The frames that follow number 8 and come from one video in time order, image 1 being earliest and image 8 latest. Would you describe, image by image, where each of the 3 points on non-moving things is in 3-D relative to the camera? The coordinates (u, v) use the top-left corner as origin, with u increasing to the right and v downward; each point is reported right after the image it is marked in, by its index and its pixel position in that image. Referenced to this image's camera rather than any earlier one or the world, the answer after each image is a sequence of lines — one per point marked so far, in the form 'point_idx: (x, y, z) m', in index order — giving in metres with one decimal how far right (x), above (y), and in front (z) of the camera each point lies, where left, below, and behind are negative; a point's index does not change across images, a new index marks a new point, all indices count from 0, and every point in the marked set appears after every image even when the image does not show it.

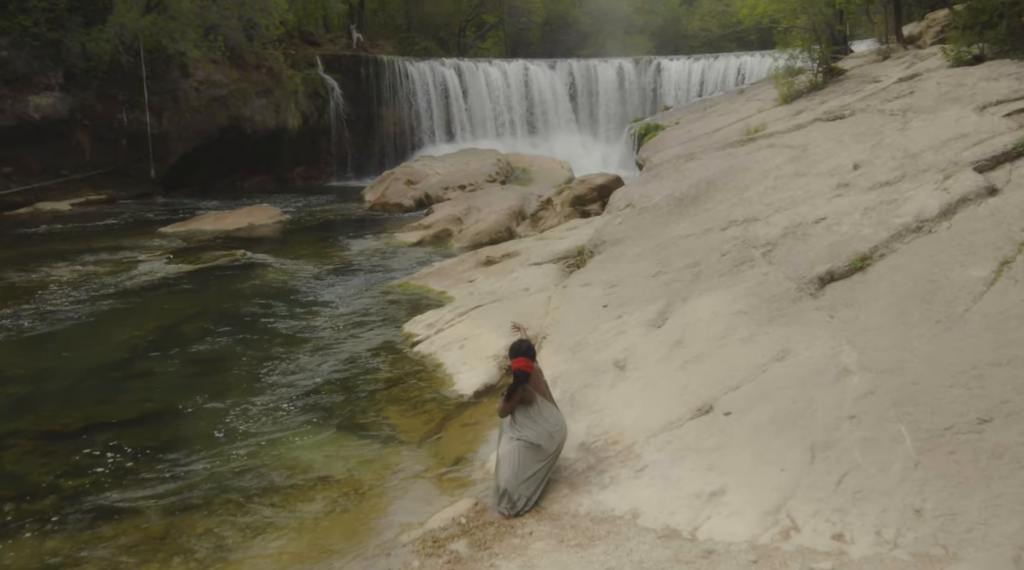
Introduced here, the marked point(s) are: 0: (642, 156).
0: (+1.5, +1.5, +10.4) m
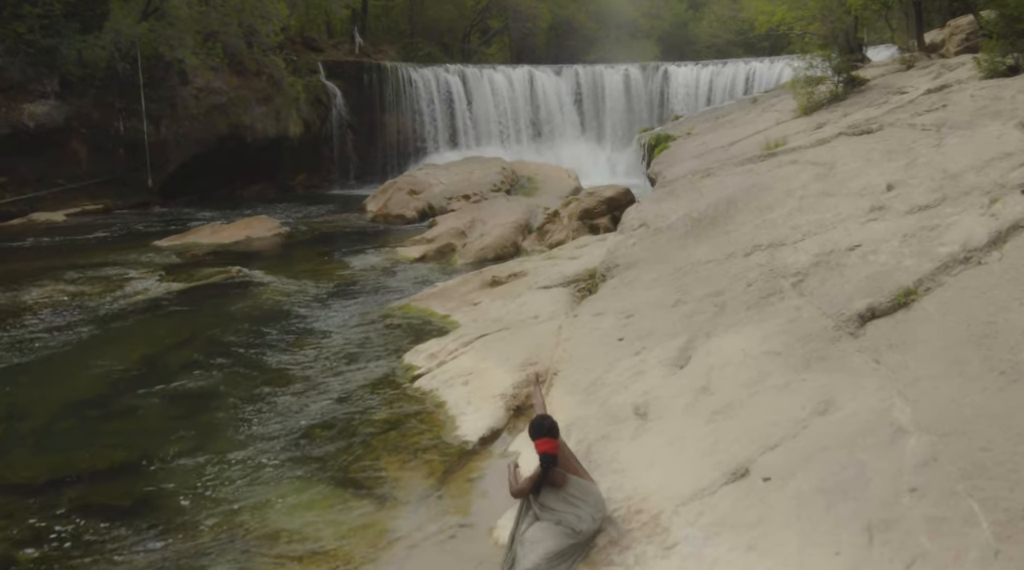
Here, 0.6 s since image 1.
0: (+1.6, +1.3, +10.0) m
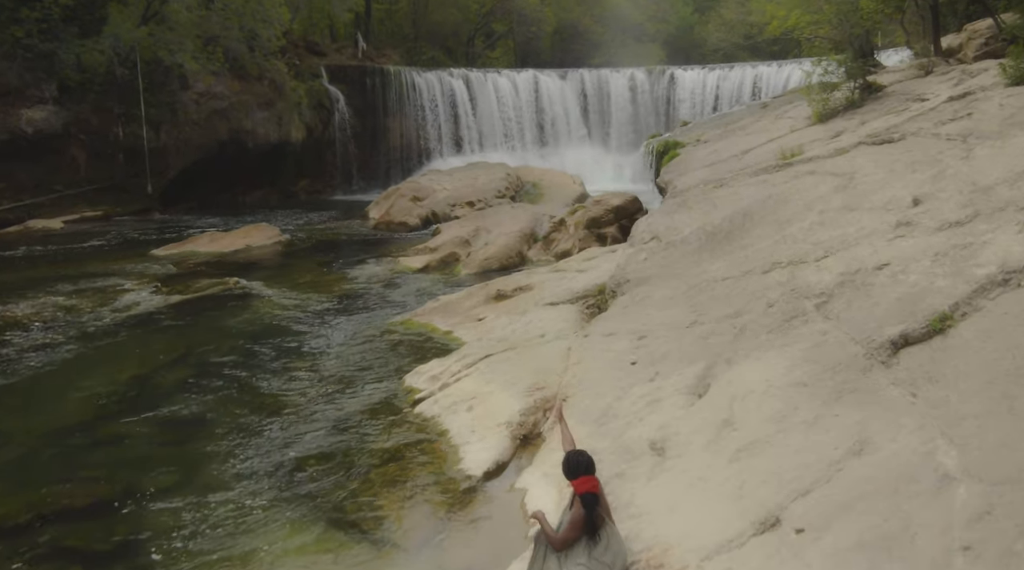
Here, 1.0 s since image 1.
0: (+1.6, +1.2, +9.7) m
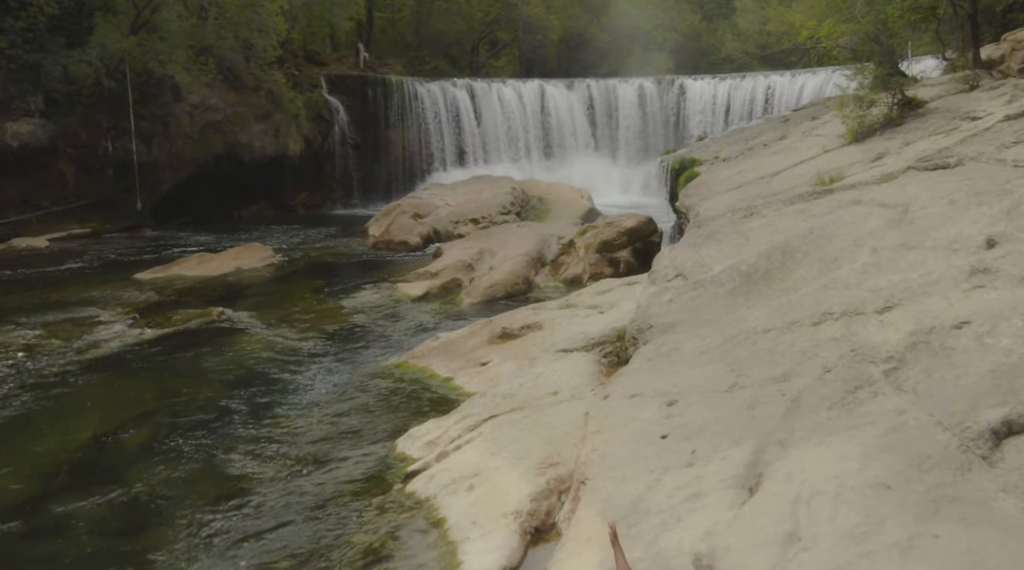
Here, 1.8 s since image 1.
0: (+1.7, +0.8, +8.9) m
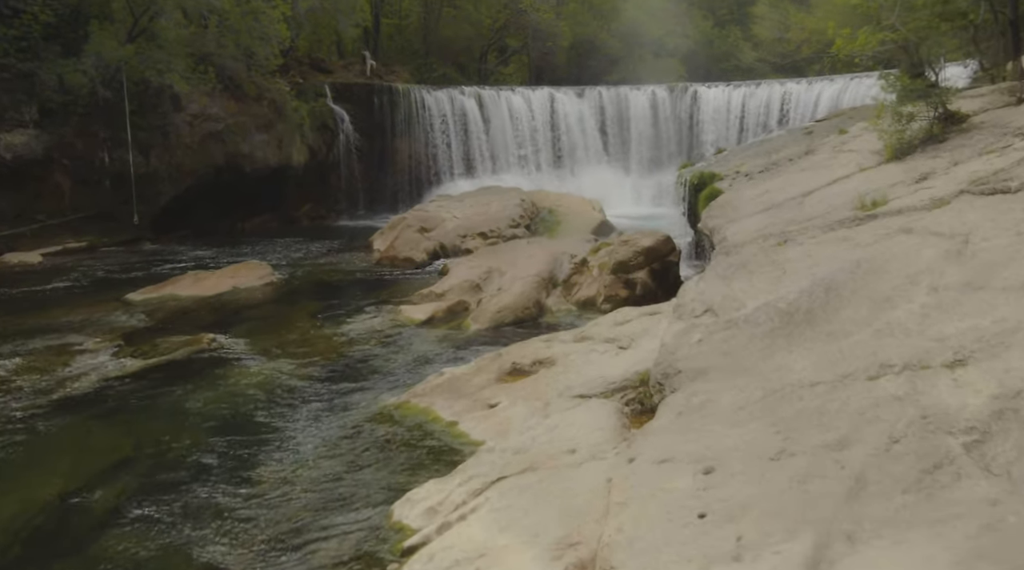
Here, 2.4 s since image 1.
0: (+1.8, +0.6, +8.3) m
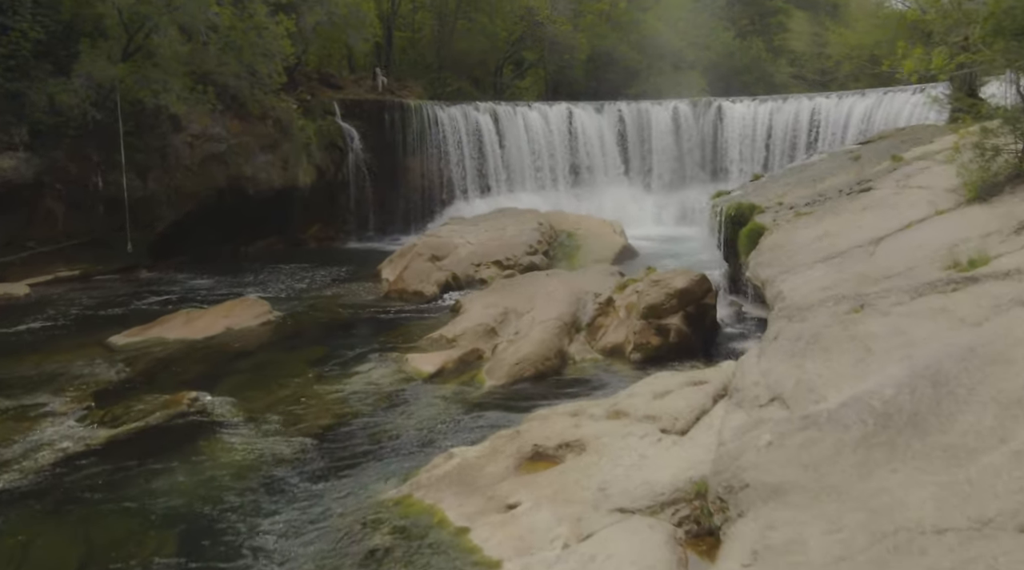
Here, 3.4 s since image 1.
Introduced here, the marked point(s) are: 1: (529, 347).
0: (+2.0, +0.1, +7.2) m
1: (+0.2, -0.6, +9.3) m
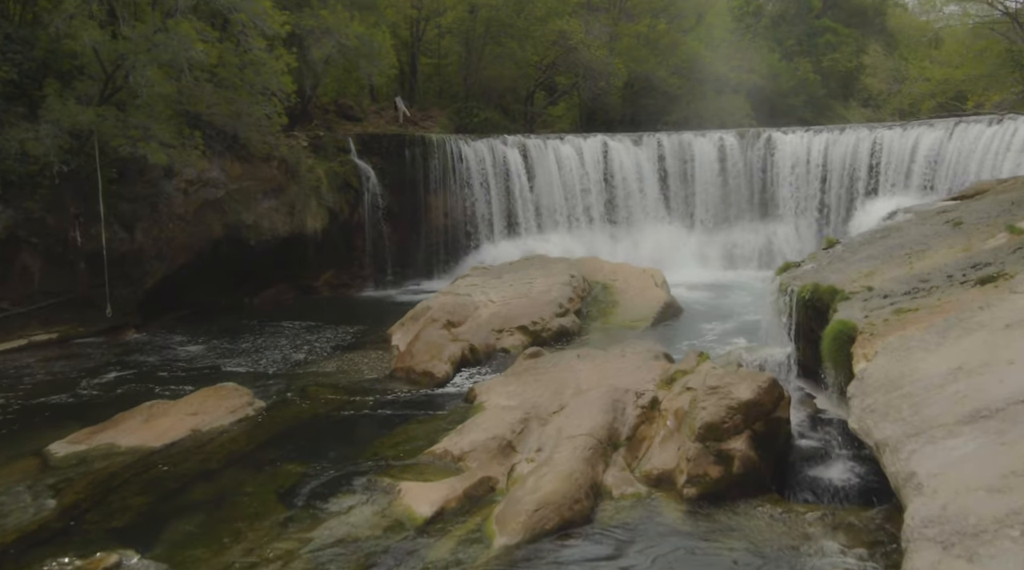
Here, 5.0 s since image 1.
0: (+2.1, -0.8, +5.1) m
1: (+0.3, -1.6, +7.3) m
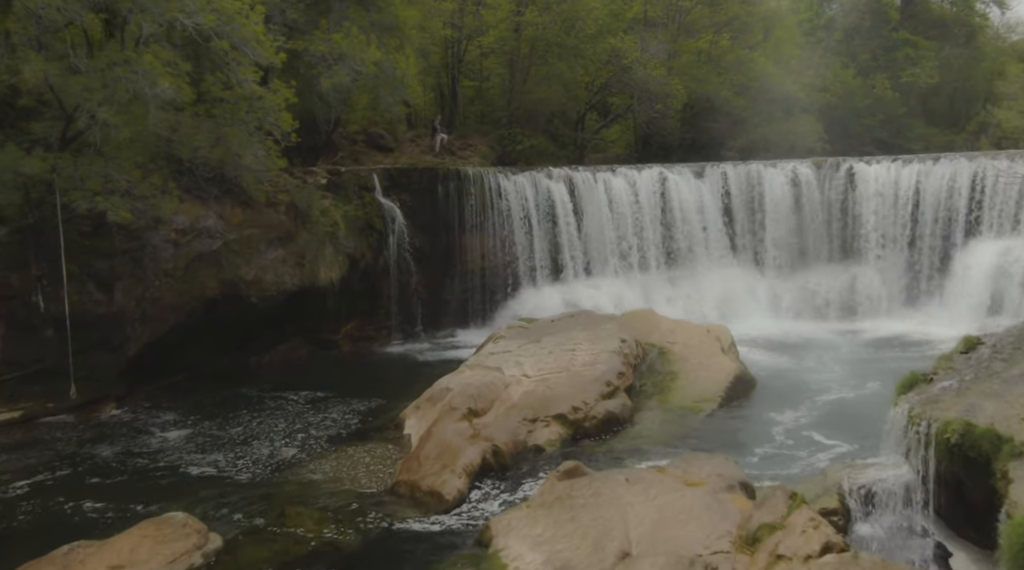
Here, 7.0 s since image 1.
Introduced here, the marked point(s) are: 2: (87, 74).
0: (+2.0, -1.7, +2.5) m
1: (+0.4, -2.5, +4.7) m
2: (-5.1, +2.5, +10.8) m
